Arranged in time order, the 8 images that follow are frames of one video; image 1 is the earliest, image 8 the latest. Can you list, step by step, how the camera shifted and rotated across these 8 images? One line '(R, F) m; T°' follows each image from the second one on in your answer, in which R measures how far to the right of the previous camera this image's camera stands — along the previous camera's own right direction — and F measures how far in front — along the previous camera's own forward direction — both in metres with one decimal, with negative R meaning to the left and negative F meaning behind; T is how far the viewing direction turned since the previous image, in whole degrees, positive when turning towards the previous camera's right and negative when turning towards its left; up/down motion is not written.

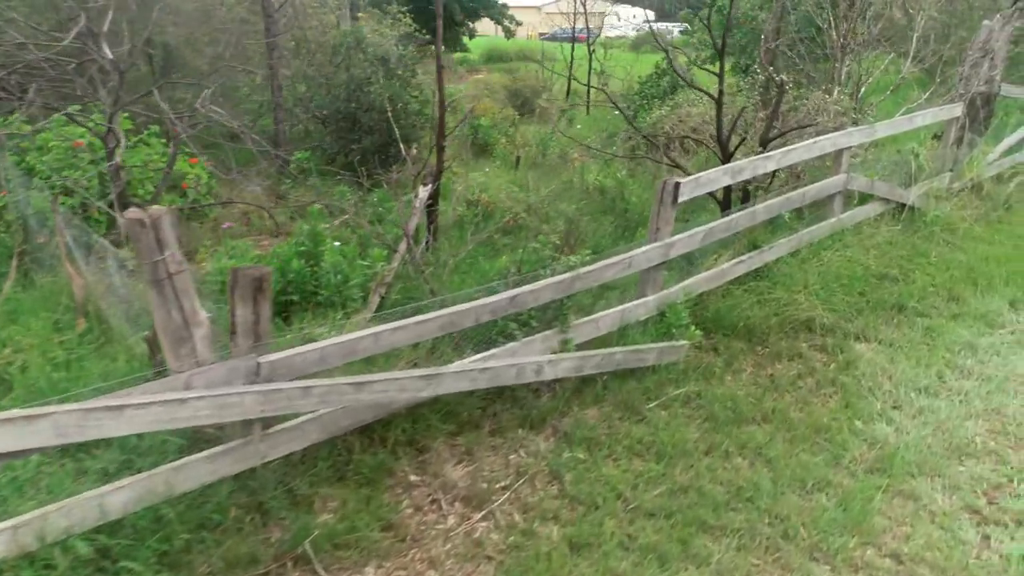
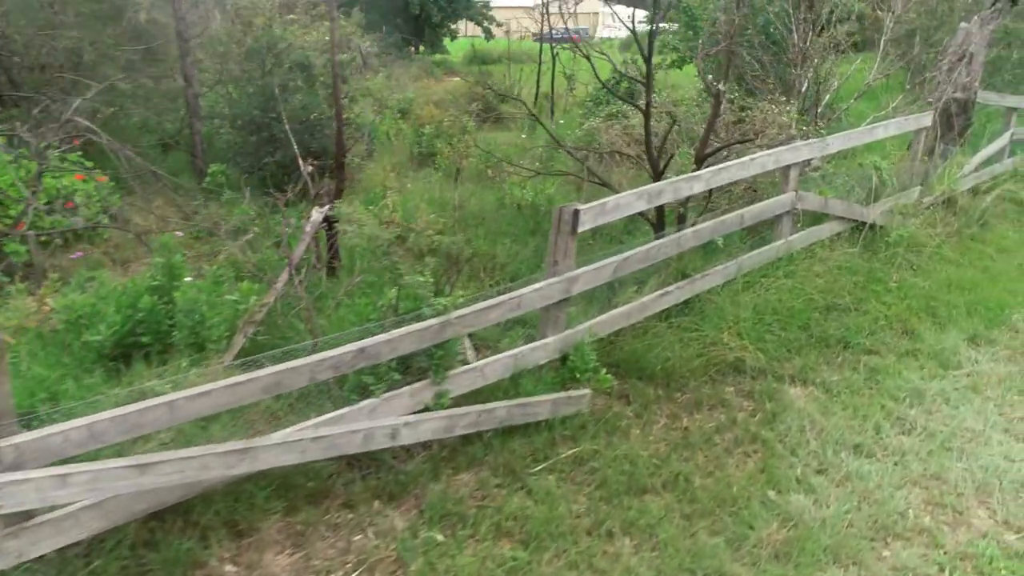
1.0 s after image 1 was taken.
(+0.7, +0.6) m; 0°
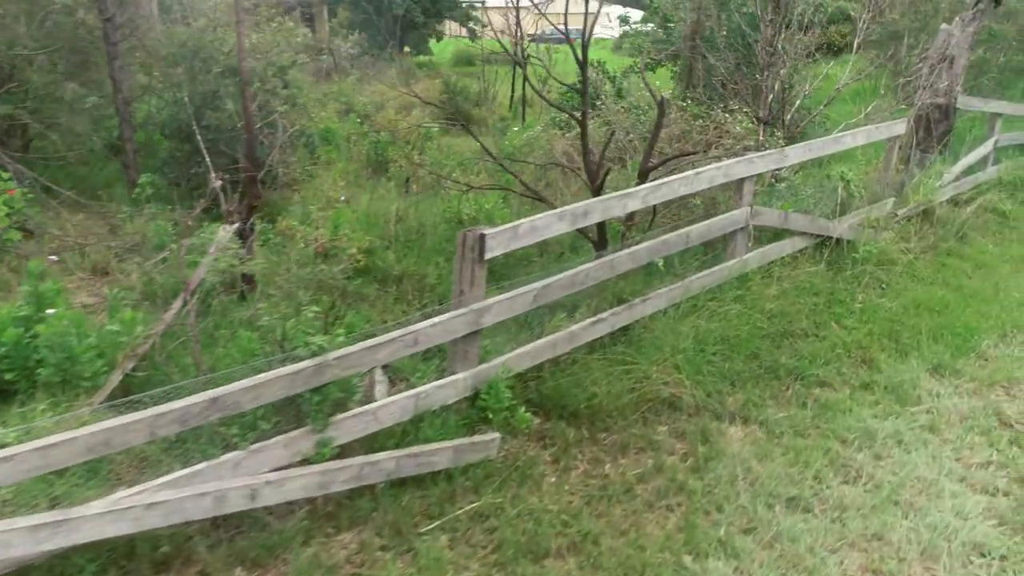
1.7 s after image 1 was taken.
(+0.5, +0.4) m; 0°
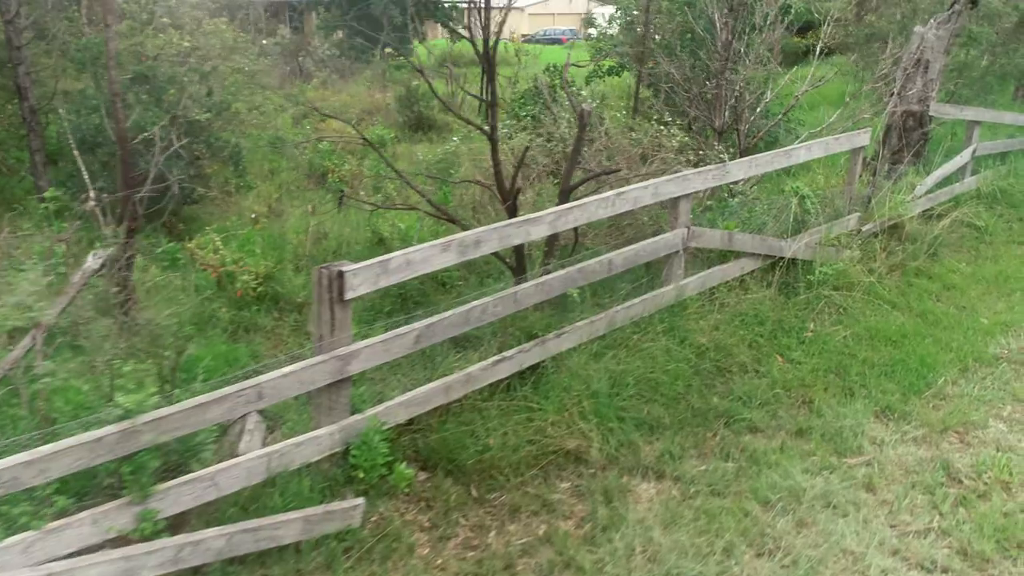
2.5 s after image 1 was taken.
(+0.6, +0.5) m; 0°
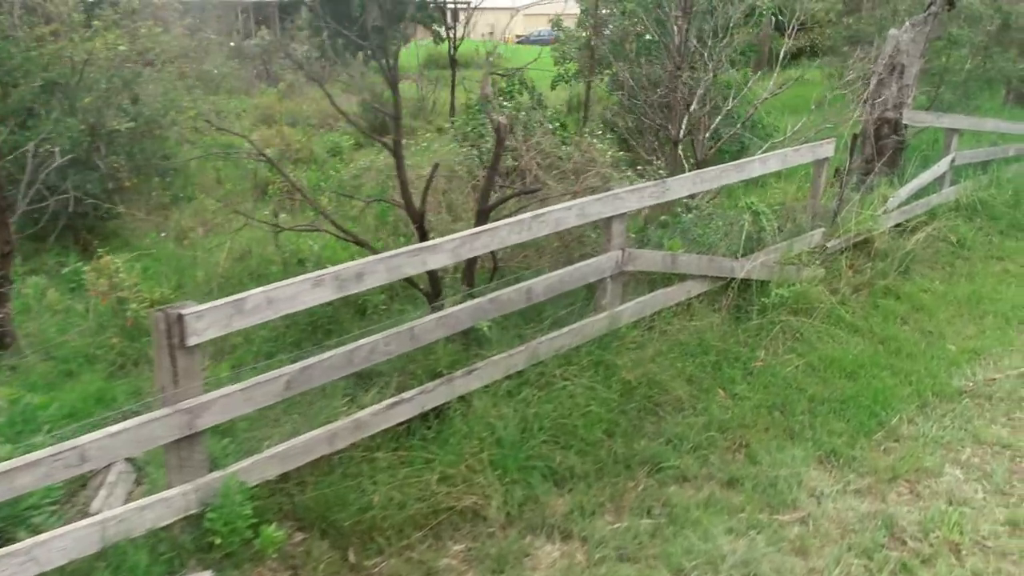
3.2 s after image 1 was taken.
(+0.5, +0.4) m; 0°
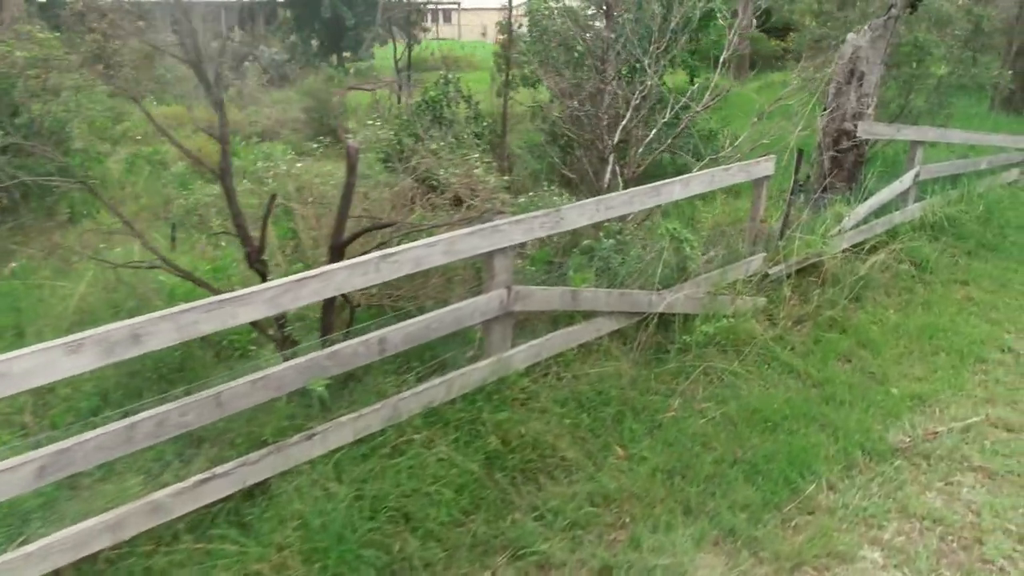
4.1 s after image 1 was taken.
(+0.7, +0.6) m; 0°
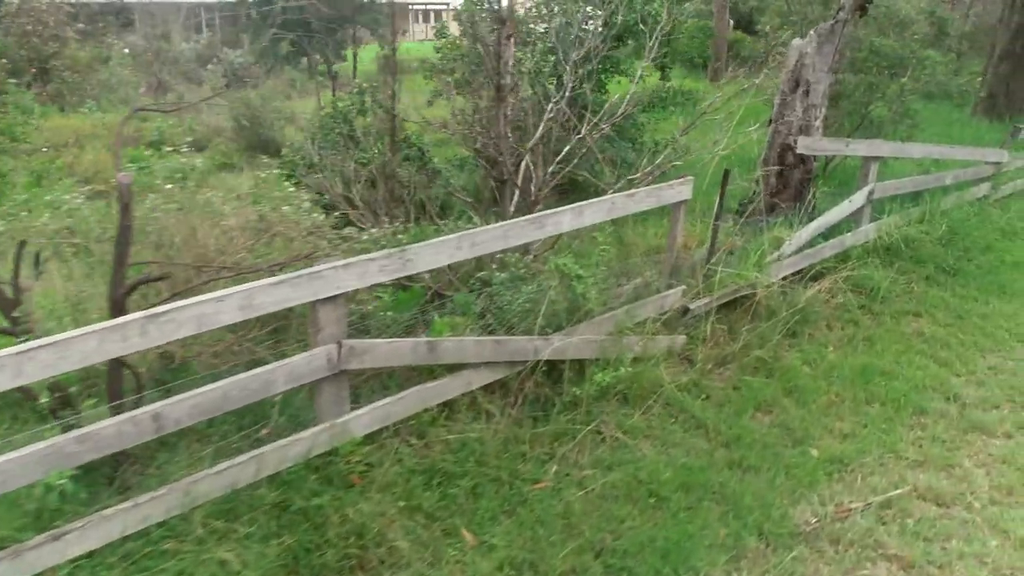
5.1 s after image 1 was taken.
(+0.8, +0.6) m; 0°
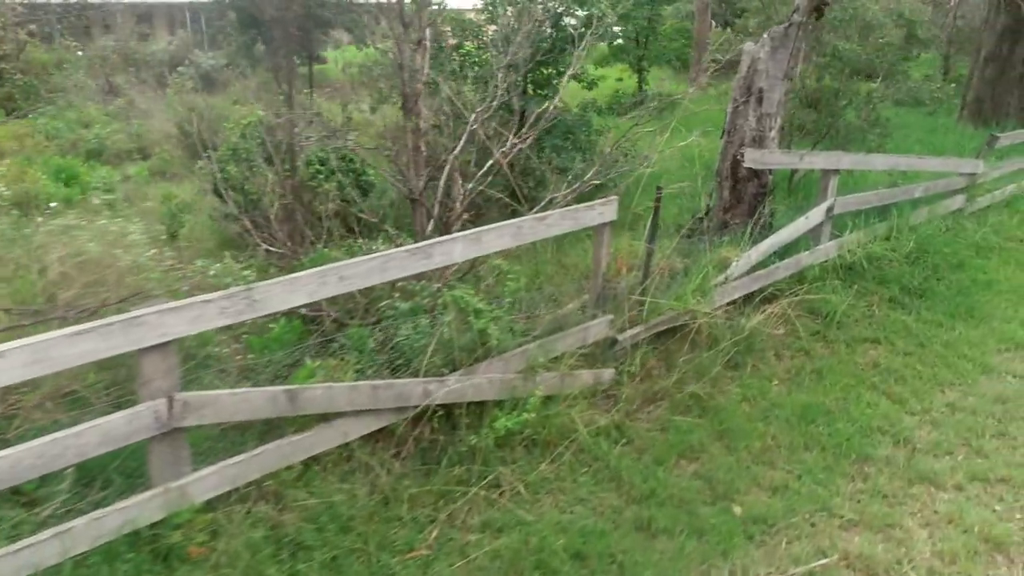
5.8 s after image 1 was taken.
(+0.6, +0.5) m; 0°
